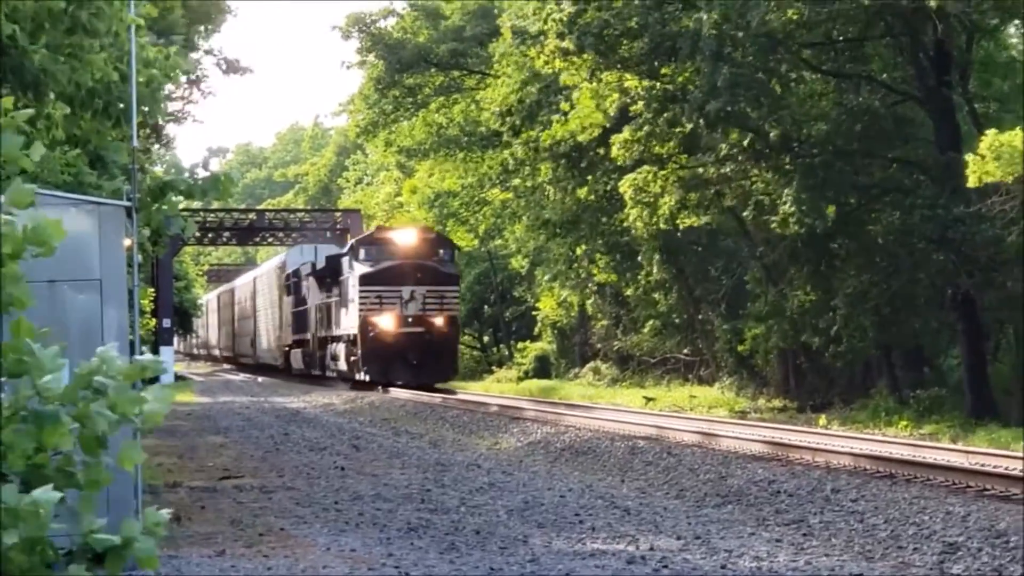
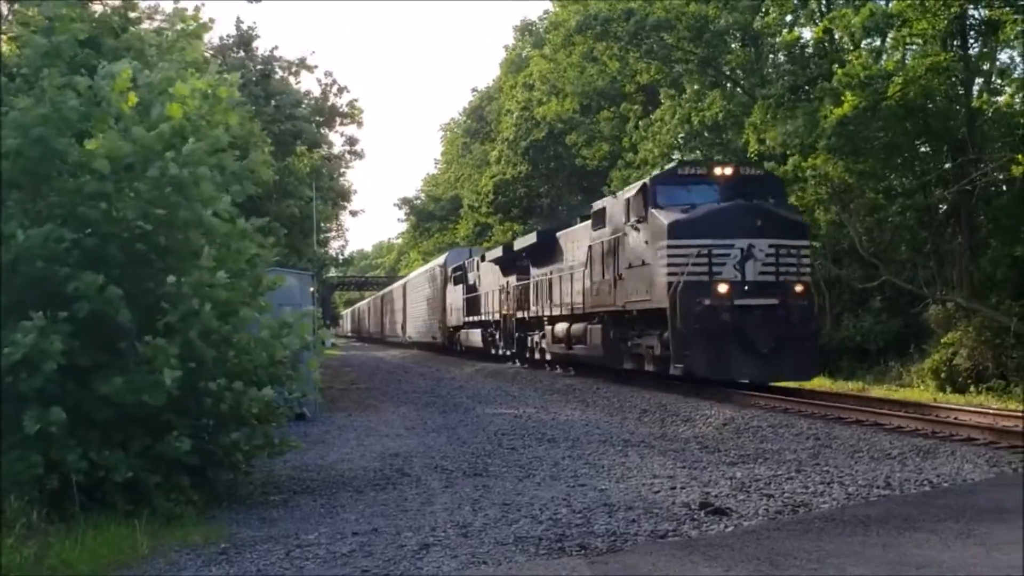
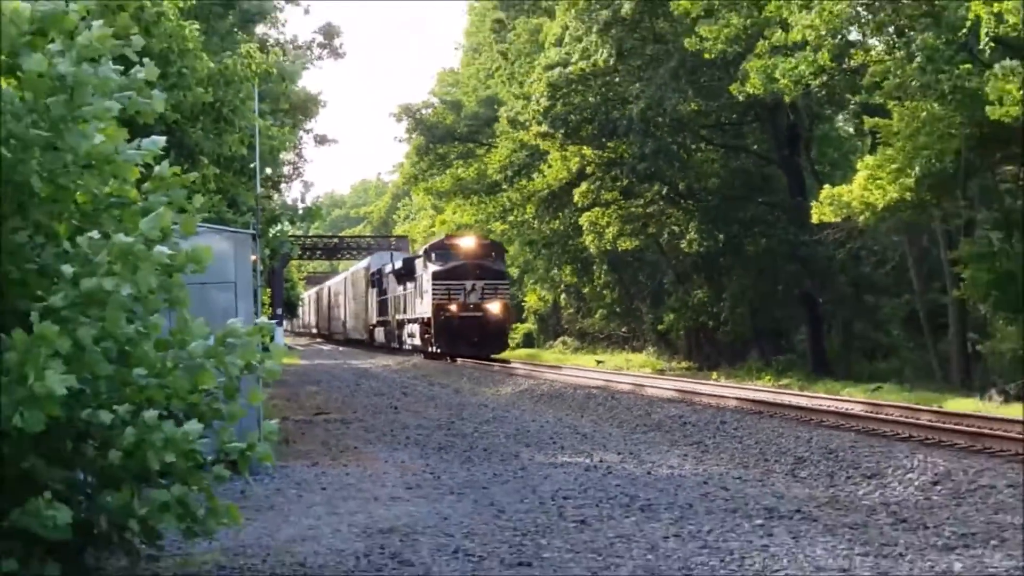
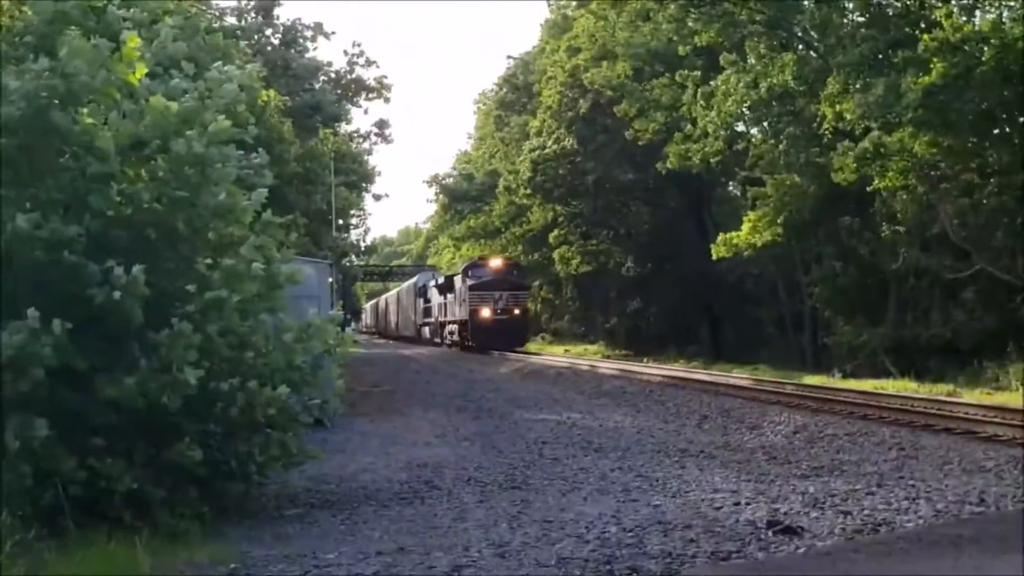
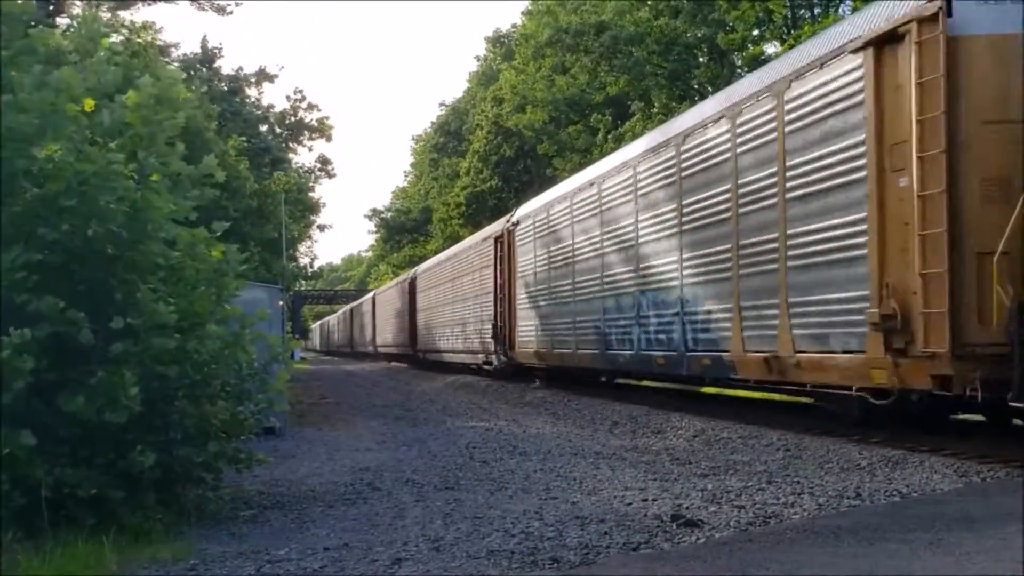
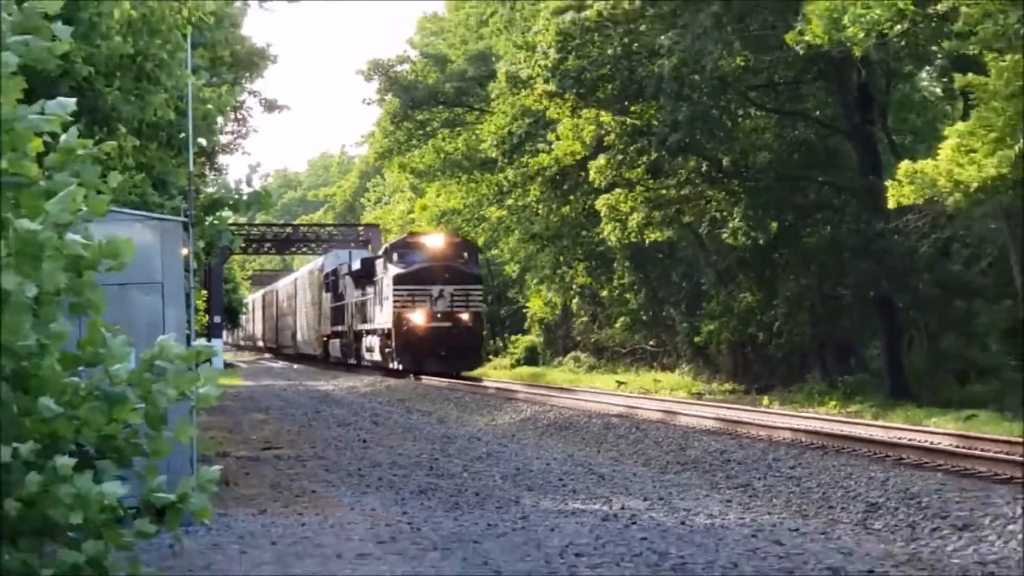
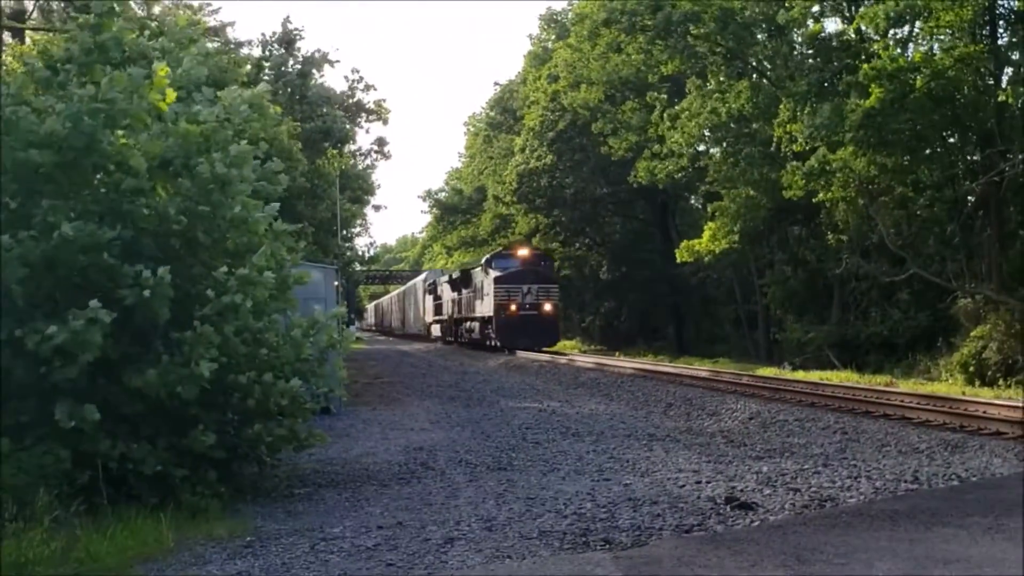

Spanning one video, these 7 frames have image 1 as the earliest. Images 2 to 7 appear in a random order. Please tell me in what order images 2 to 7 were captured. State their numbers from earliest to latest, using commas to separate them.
6, 3, 4, 7, 2, 5
